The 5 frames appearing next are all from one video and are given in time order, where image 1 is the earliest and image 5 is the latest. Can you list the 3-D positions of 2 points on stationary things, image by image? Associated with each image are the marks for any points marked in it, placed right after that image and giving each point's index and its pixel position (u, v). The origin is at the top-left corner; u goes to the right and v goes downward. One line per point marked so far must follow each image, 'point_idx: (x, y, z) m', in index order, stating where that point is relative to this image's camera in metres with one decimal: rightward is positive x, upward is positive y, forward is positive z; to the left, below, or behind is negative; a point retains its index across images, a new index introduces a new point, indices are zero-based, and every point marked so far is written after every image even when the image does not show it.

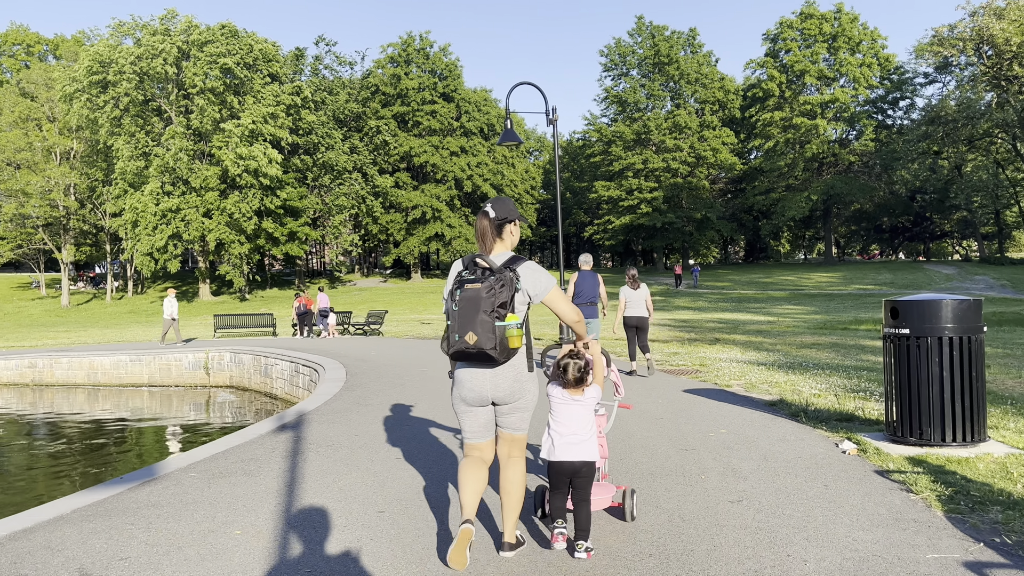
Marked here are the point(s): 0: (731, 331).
0: (+5.3, -1.0, +19.9) m
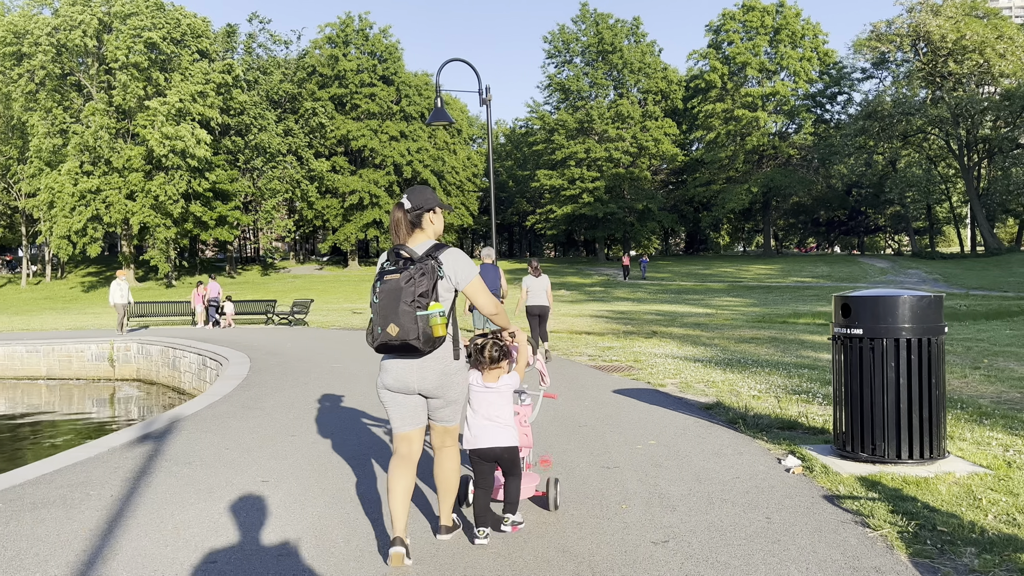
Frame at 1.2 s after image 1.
0: (+3.7, -0.8, +19.4) m
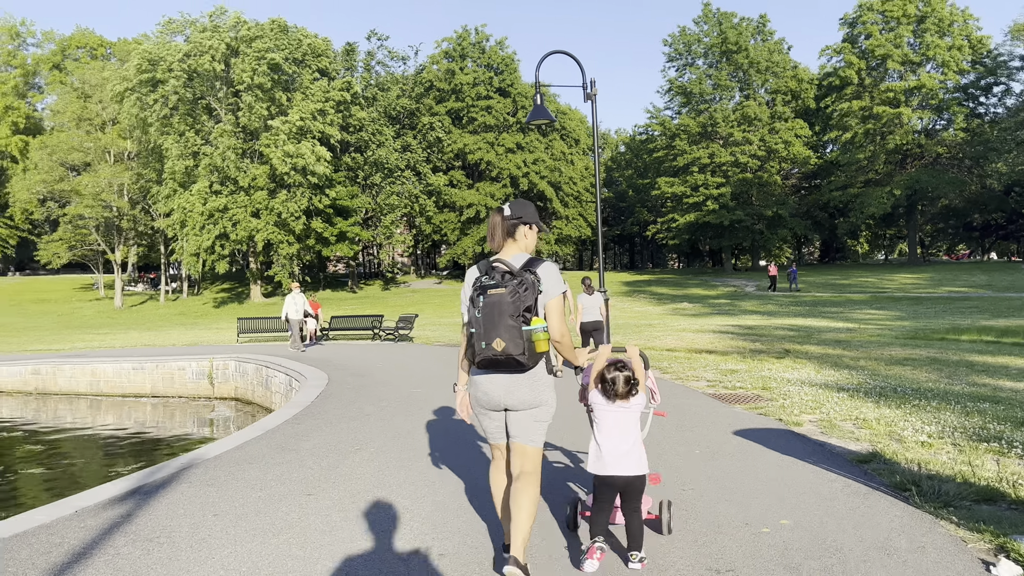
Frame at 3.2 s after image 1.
0: (+6.1, -1.1, +17.1) m
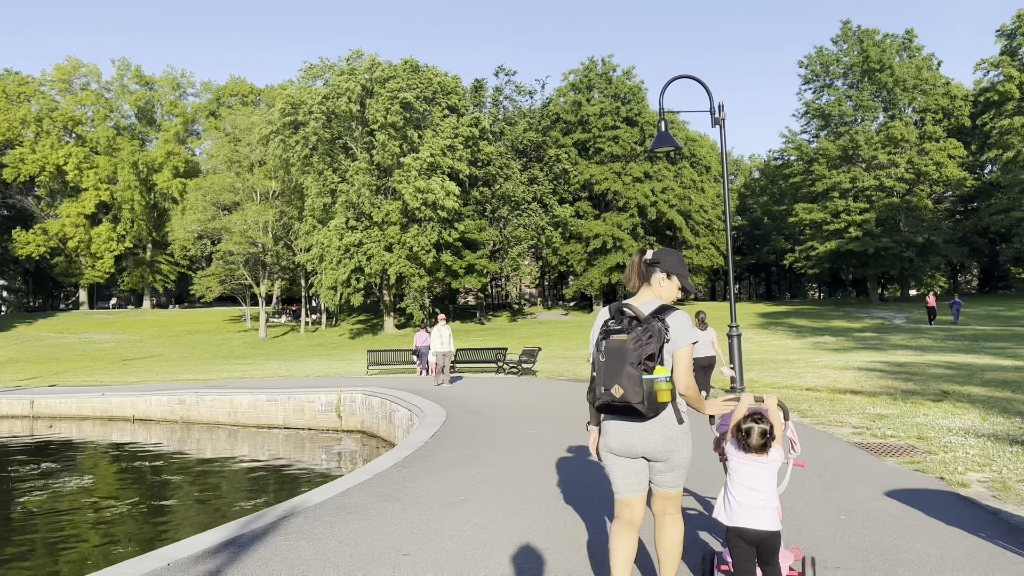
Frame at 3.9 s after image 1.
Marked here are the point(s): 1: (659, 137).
0: (+8.6, -1.7, +15.5) m
1: (+2.8, +2.8, +15.6) m
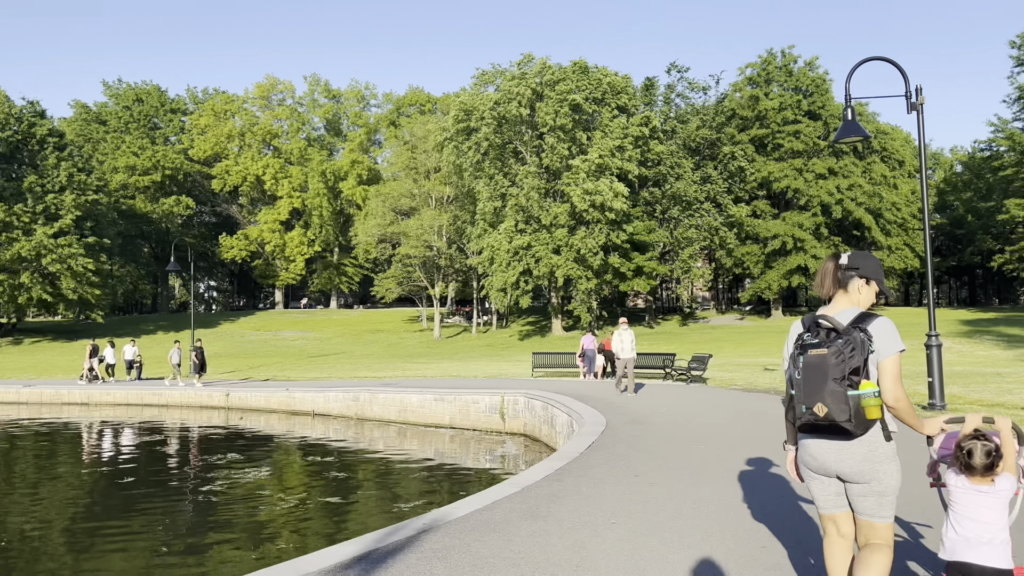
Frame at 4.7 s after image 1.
0: (+11.4, -1.8, +12.9) m
1: (+5.9, +2.8, +14.3) m
